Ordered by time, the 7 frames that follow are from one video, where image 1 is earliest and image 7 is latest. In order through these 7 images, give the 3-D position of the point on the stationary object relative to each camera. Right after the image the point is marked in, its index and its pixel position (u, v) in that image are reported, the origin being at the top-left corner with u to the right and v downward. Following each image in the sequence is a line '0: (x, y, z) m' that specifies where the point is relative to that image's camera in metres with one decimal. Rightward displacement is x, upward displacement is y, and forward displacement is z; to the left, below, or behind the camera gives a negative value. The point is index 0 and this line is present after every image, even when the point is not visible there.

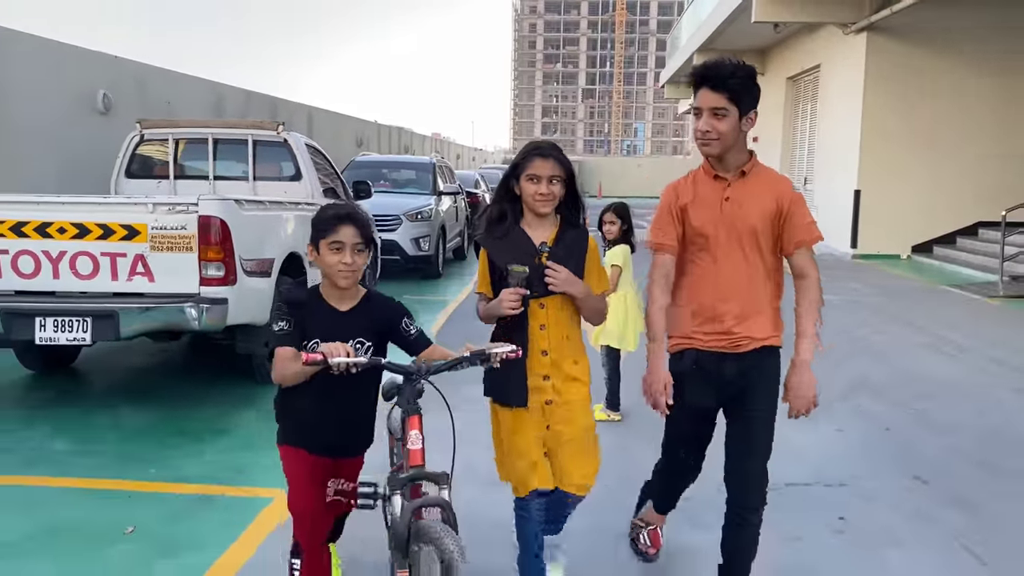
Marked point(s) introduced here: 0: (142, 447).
0: (-2.0, -0.9, +4.7) m
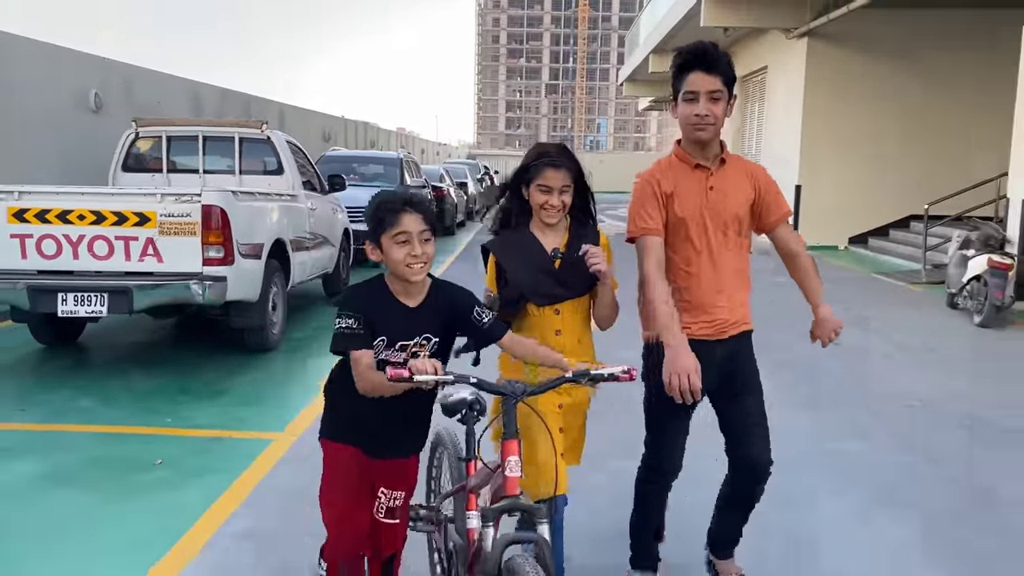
0: (-2.2, -0.7, +5.5) m
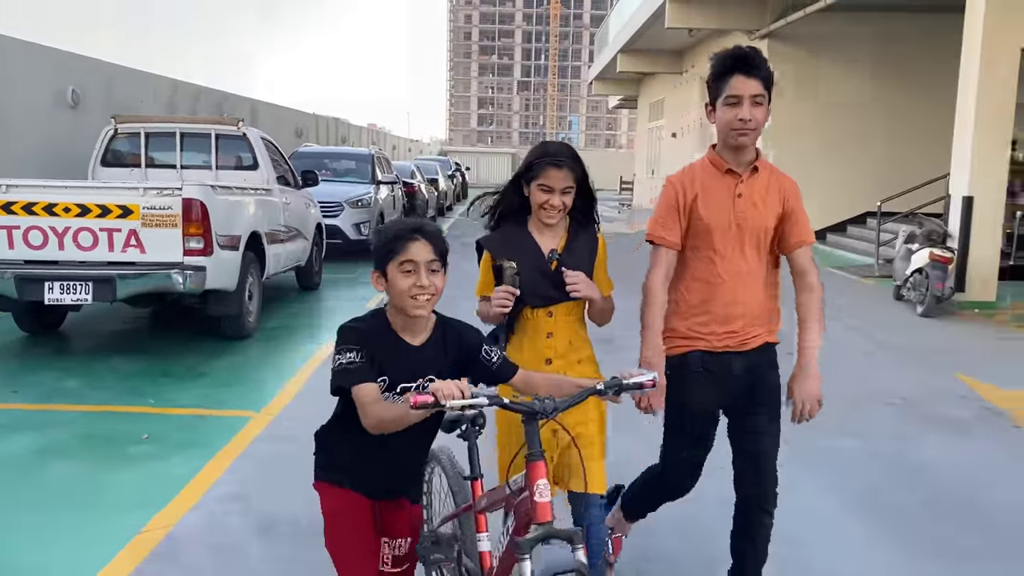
0: (-2.5, -0.6, +5.9) m
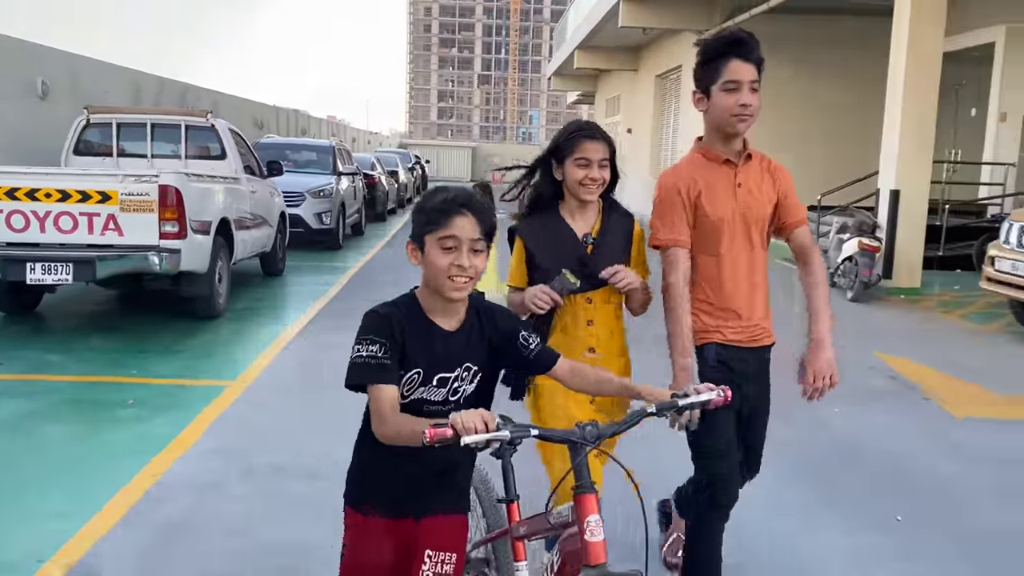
0: (-2.8, -0.5, +6.3) m
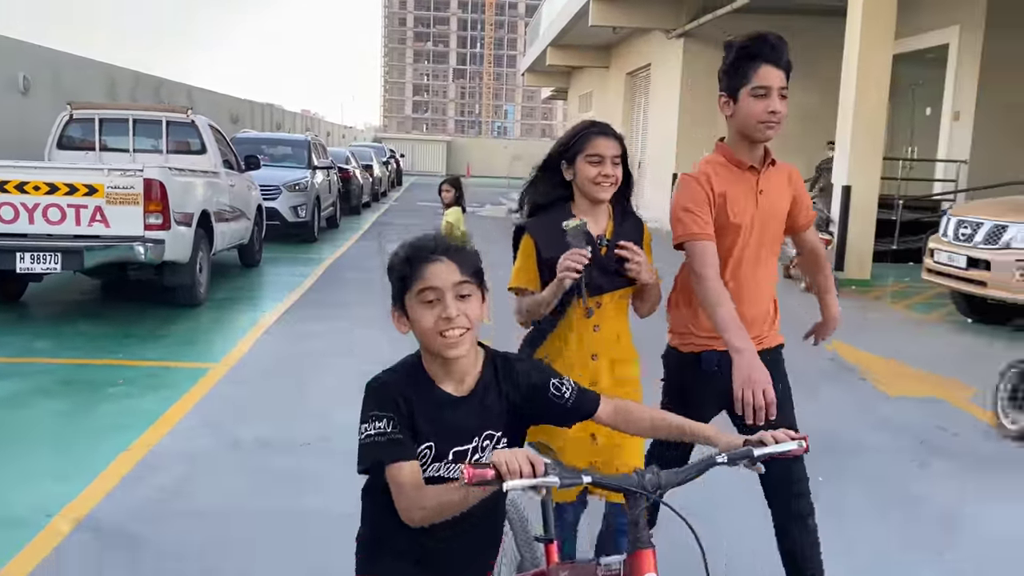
0: (-3.0, -0.4, +6.6) m
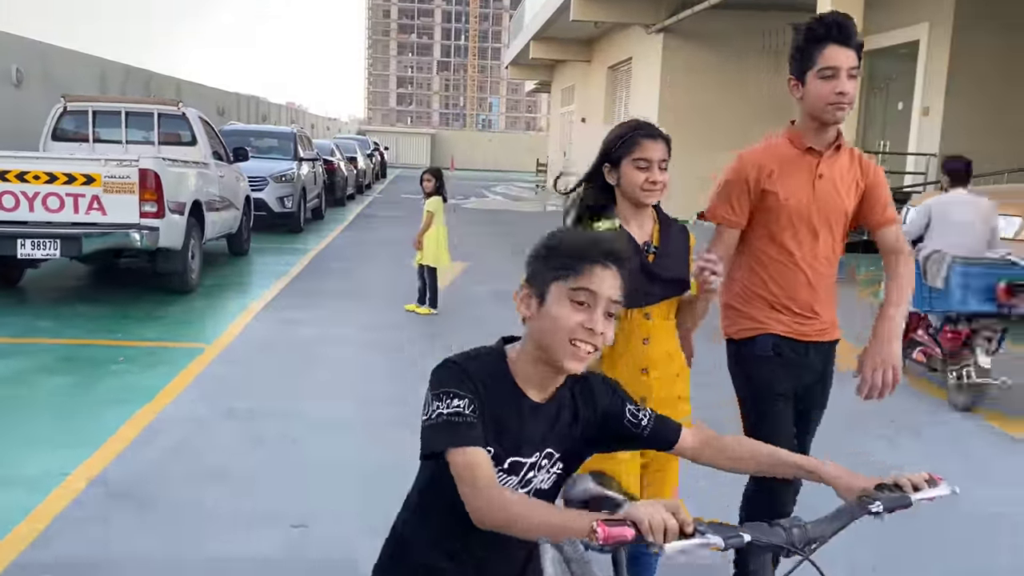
0: (-3.2, -0.3, +6.9) m
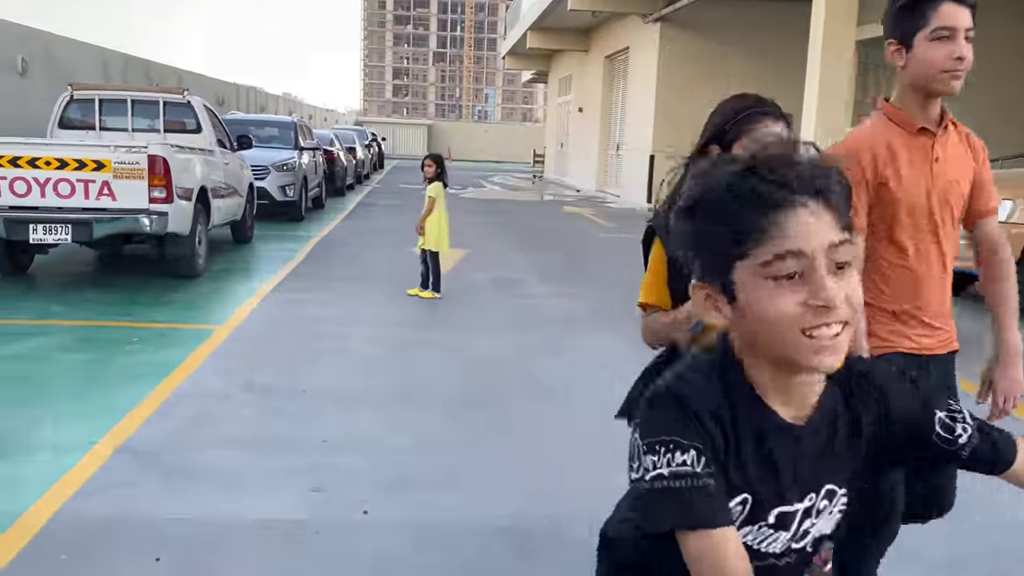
0: (-3.2, -0.2, +7.1) m
